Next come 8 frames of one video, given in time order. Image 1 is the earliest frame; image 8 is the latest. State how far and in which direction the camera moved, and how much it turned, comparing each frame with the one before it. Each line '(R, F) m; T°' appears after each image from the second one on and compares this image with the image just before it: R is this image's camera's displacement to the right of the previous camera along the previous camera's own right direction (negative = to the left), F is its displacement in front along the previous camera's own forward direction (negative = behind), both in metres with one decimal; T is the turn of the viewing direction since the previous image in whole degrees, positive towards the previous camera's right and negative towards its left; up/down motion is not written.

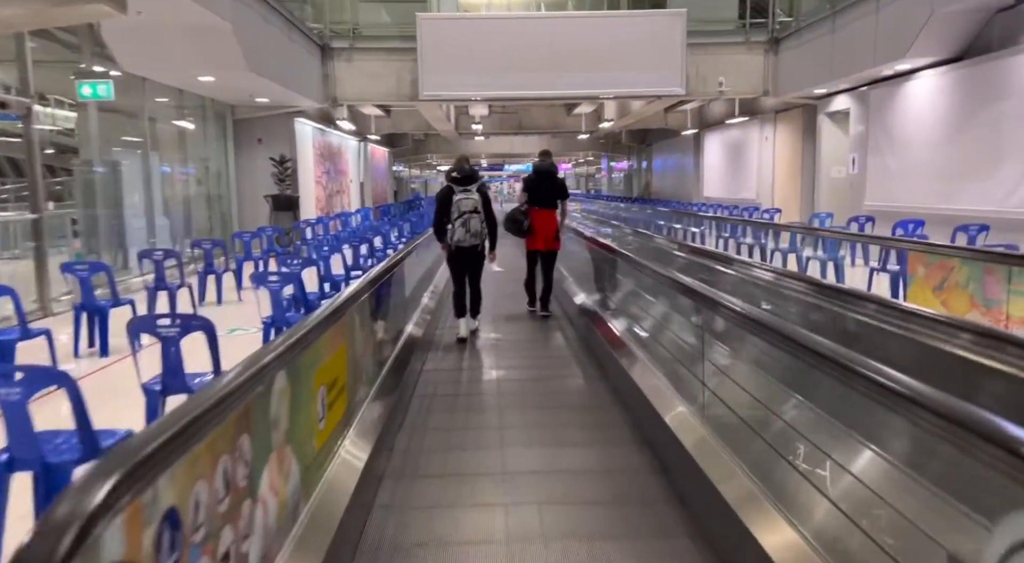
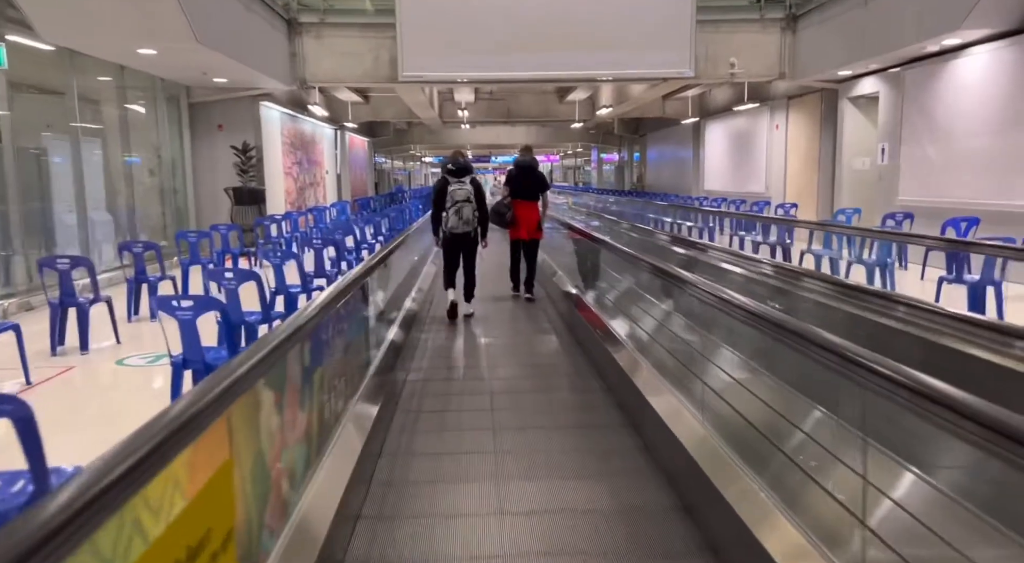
(0.0, +0.6) m; +1°
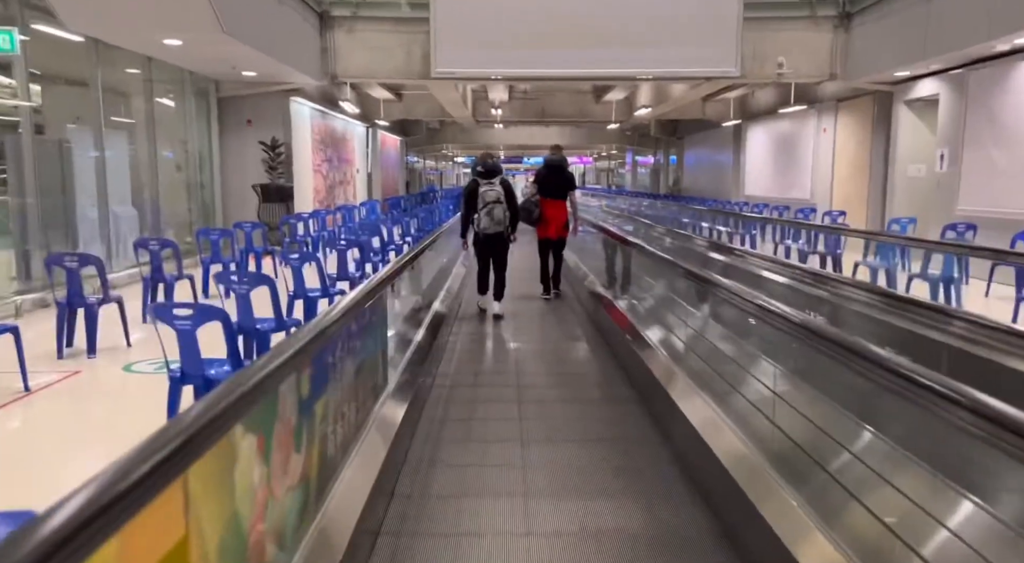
(0.0, +0.2) m; -3°
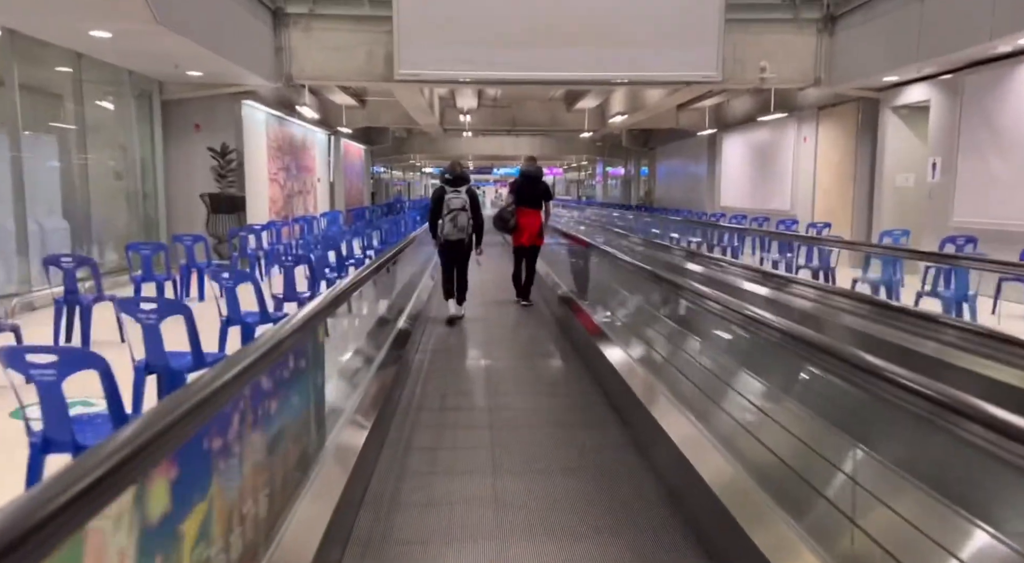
(0.0, +0.4) m; +3°
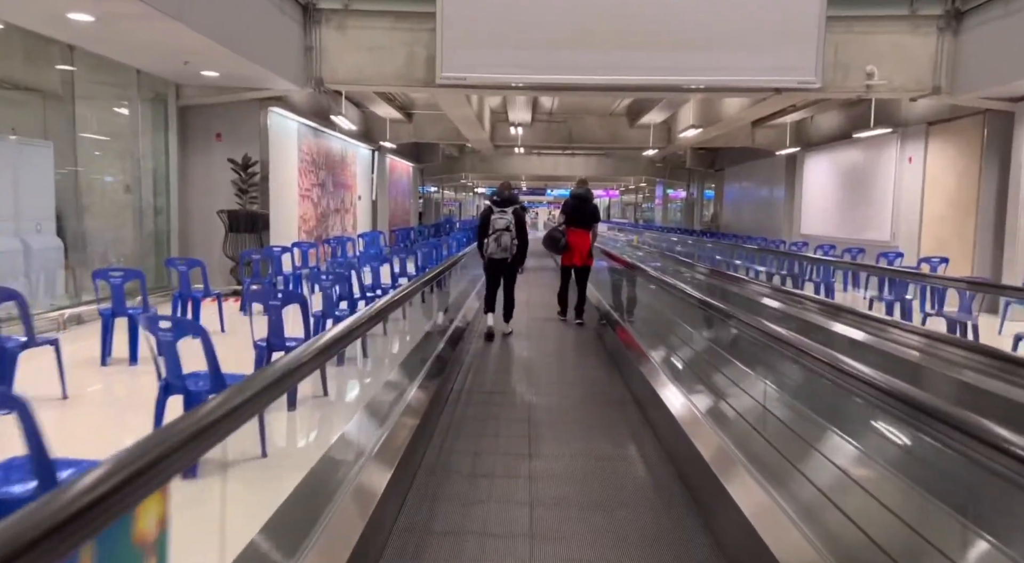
(0.0, +0.7) m; -5°
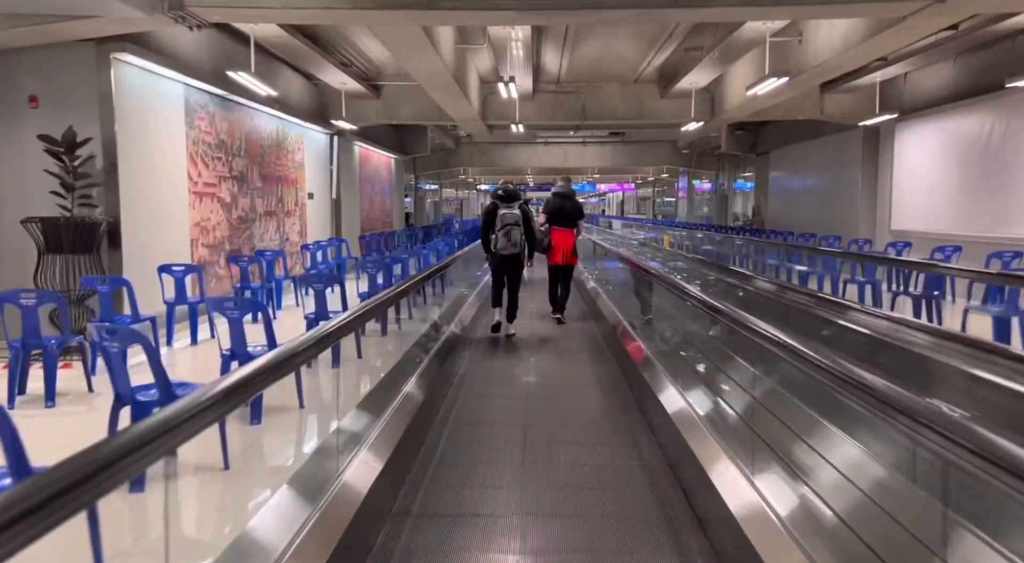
(+0.1, +1.8) m; -1°
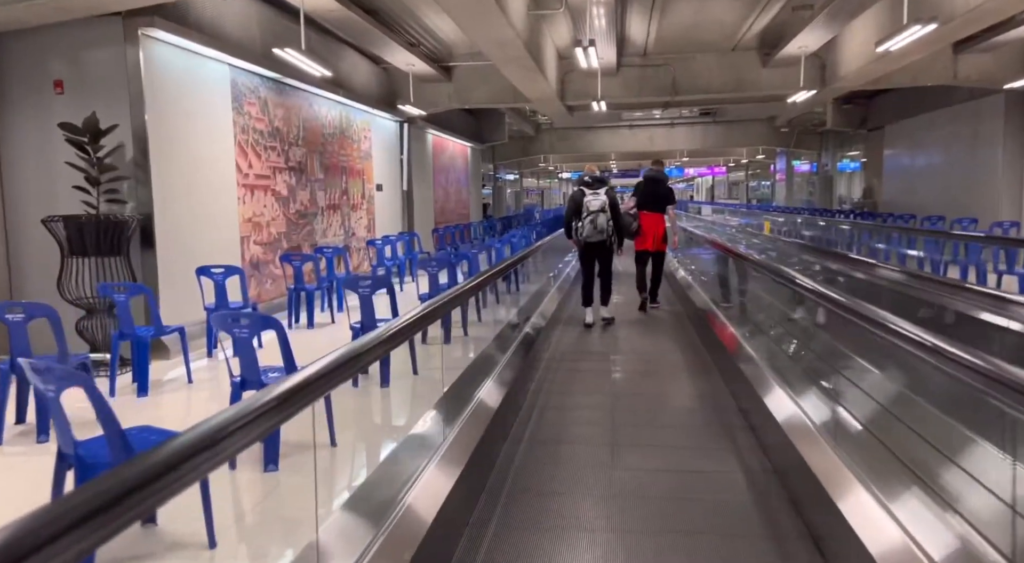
(0.0, +0.5) m; -8°
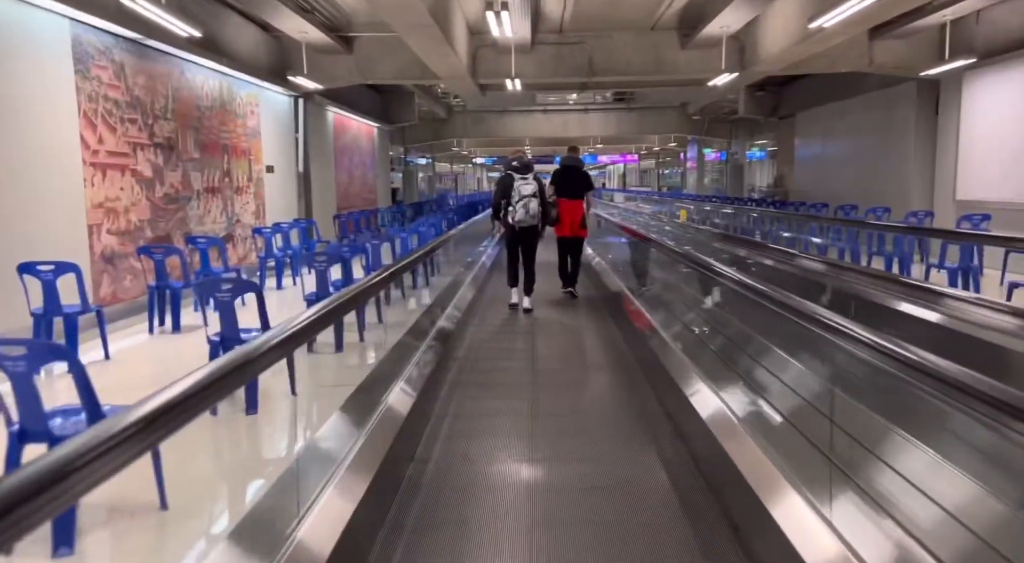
(0.0, +0.3) m; +8°
